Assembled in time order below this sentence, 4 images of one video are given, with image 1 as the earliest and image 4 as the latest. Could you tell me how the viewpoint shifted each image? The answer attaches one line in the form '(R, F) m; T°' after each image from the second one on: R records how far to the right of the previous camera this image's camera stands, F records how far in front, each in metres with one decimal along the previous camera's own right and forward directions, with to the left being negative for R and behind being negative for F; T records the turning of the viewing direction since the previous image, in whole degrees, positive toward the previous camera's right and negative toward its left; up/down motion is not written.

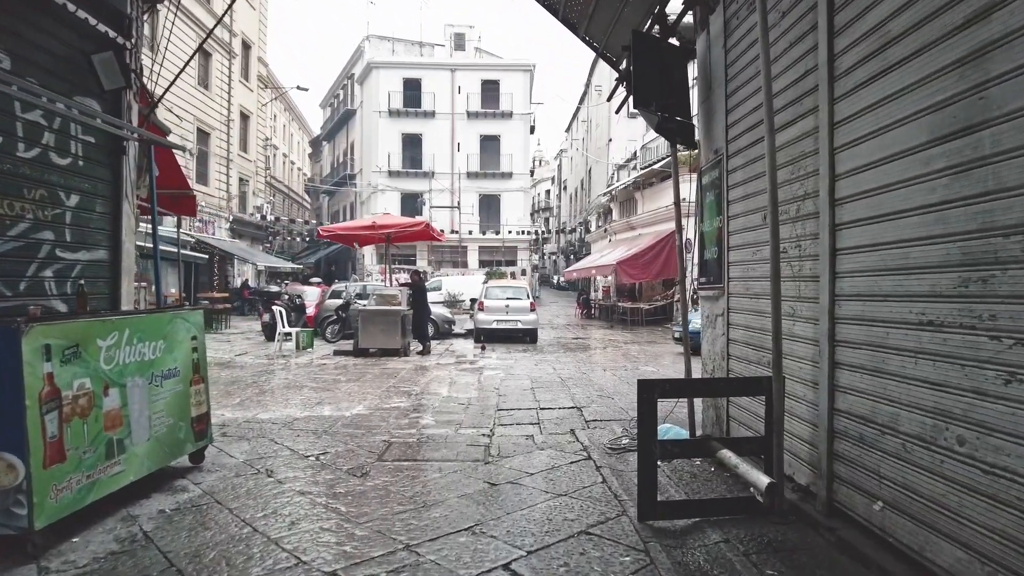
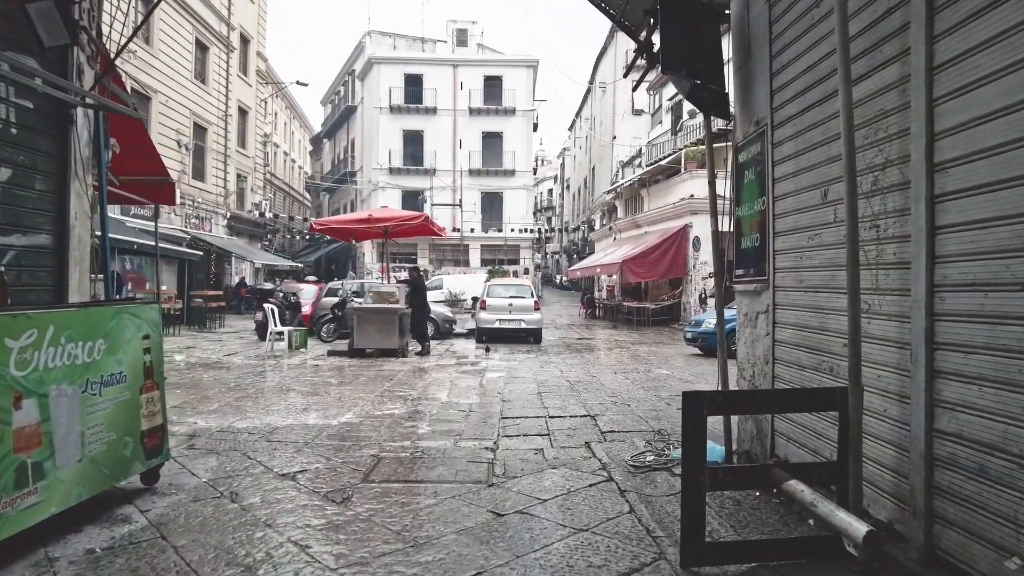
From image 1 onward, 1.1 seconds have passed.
(0.0, +0.6) m; 0°
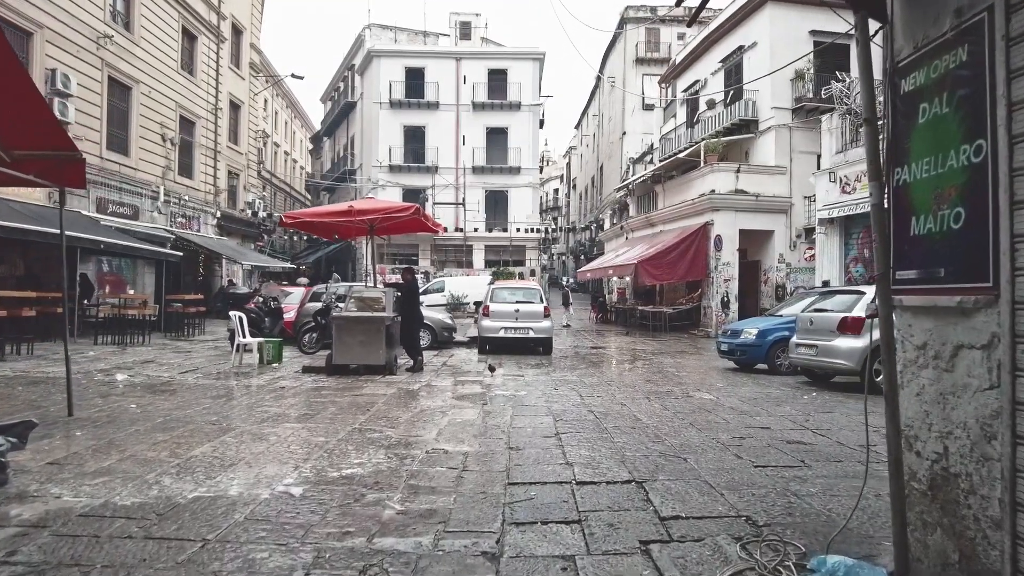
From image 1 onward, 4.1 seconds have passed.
(0.0, +1.8) m; 0°
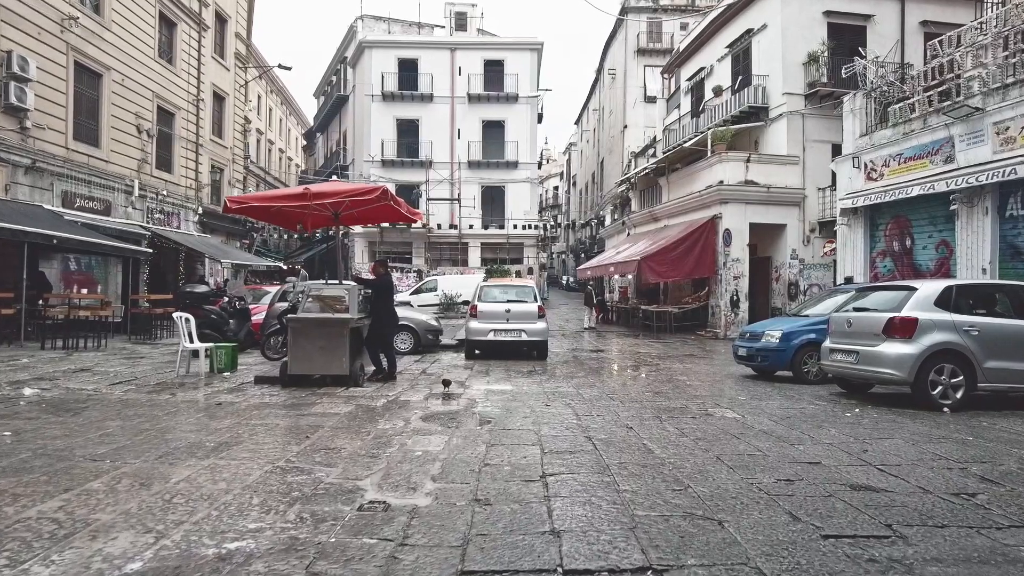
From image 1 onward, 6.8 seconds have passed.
(+0.2, +1.4) m; 0°
